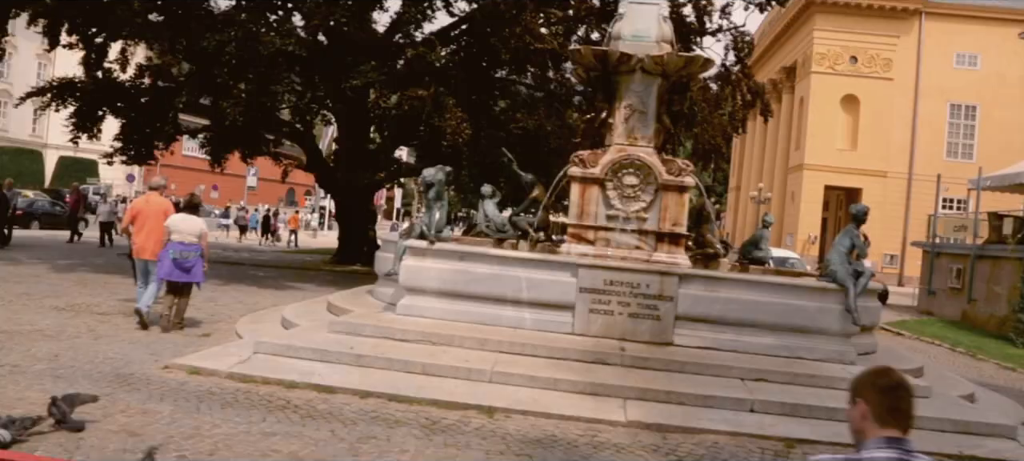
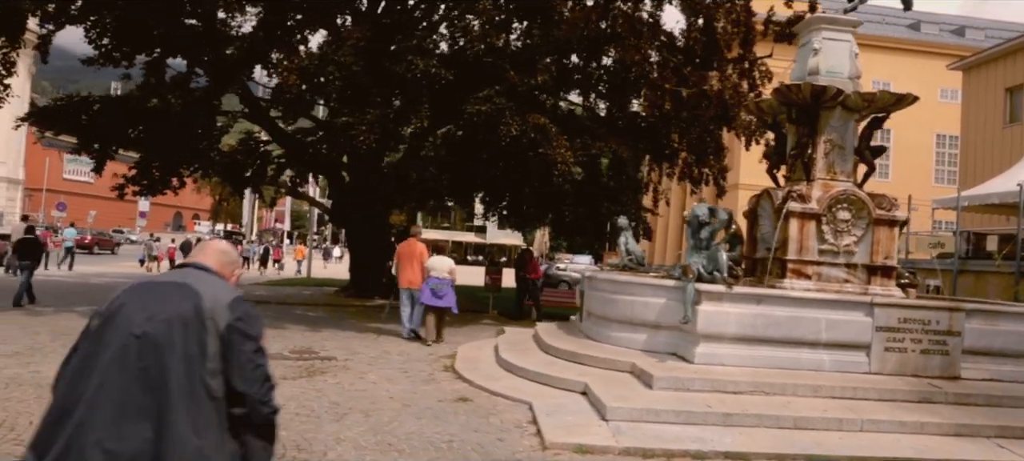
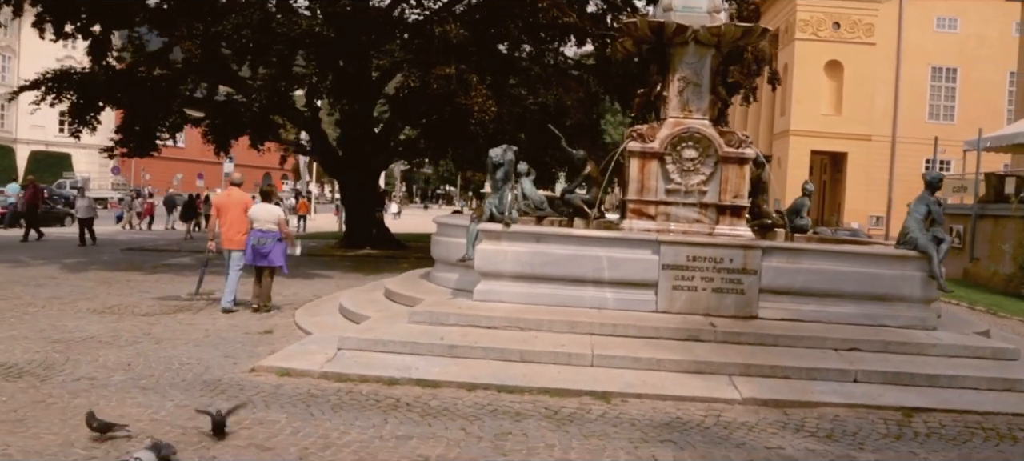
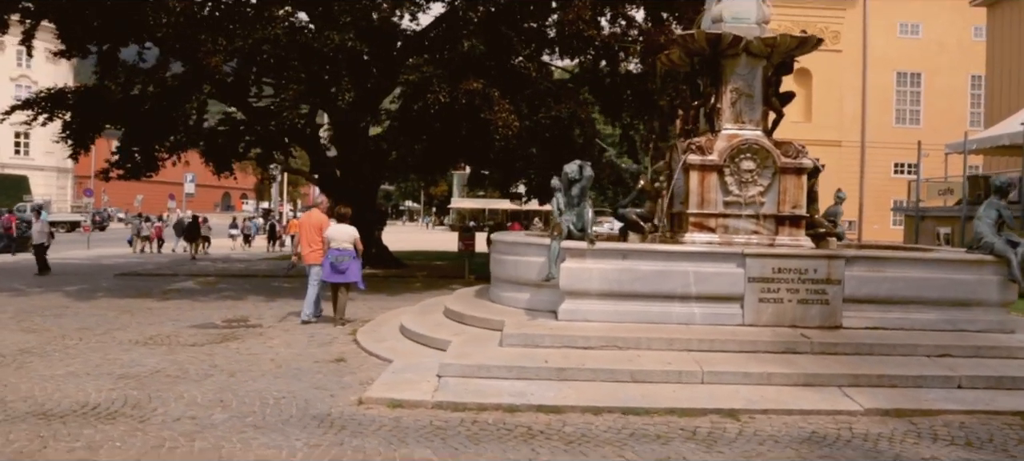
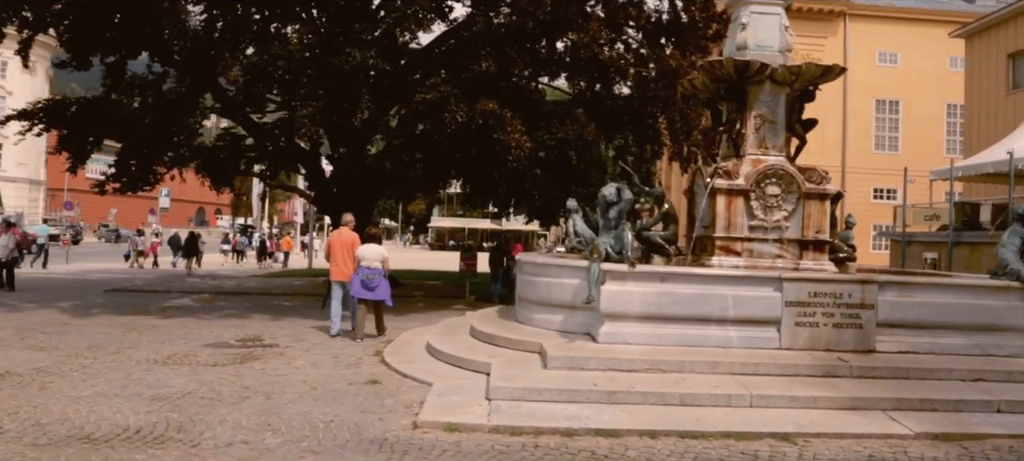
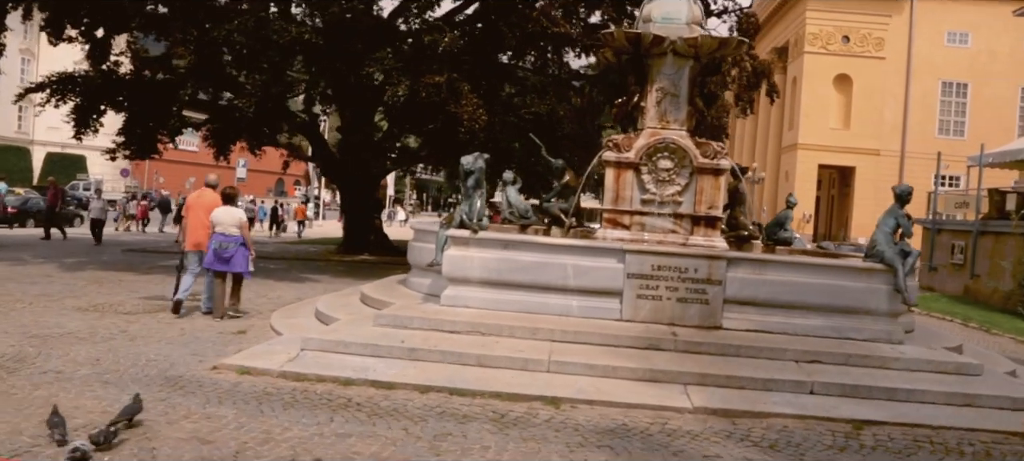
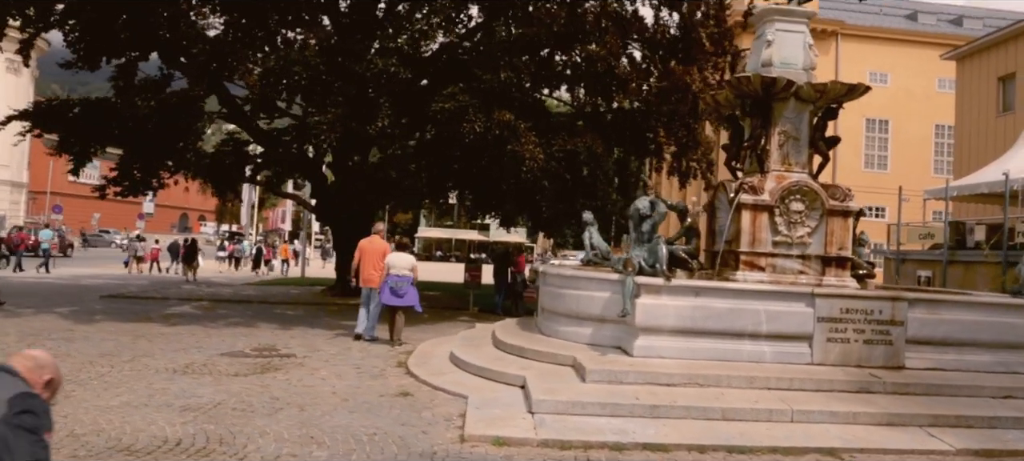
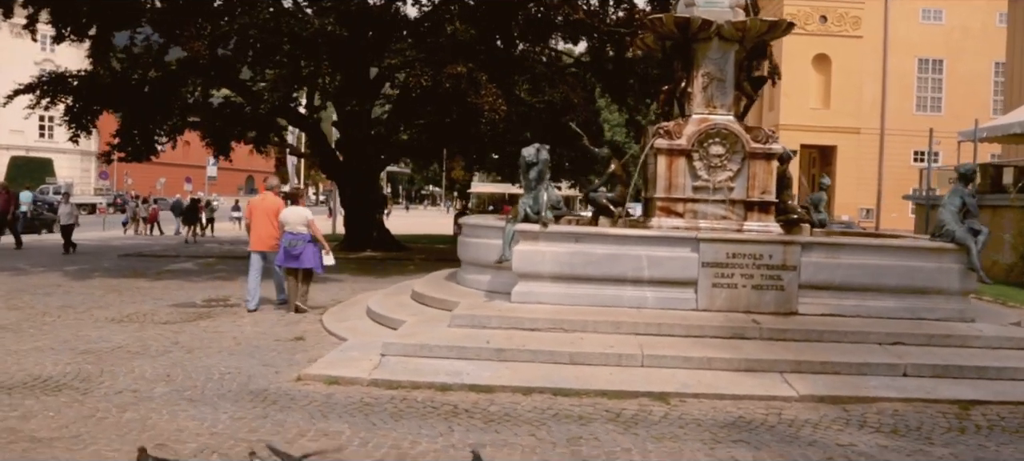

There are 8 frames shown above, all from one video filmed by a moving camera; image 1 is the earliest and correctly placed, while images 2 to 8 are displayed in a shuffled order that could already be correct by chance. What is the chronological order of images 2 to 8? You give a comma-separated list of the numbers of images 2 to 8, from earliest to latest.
6, 3, 8, 4, 5, 7, 2
